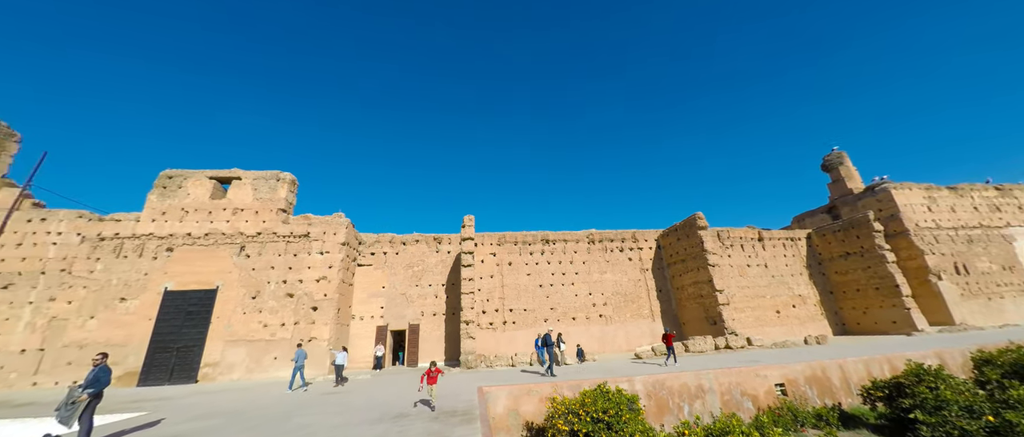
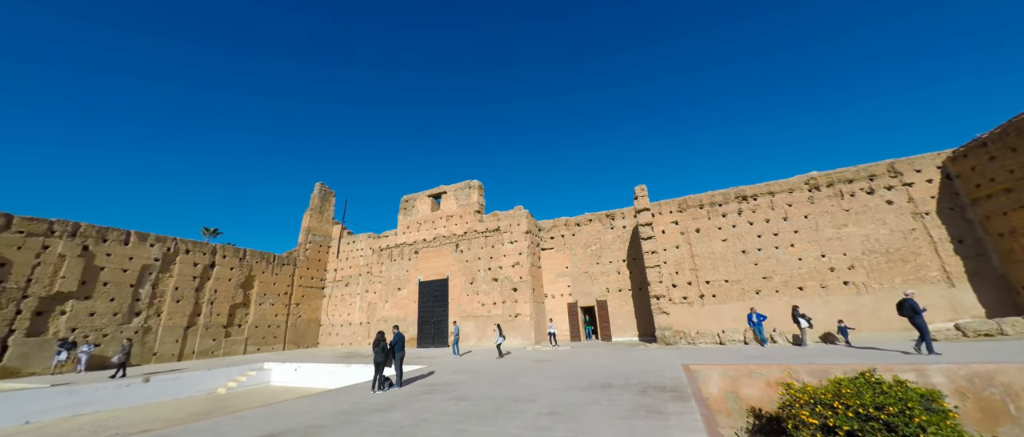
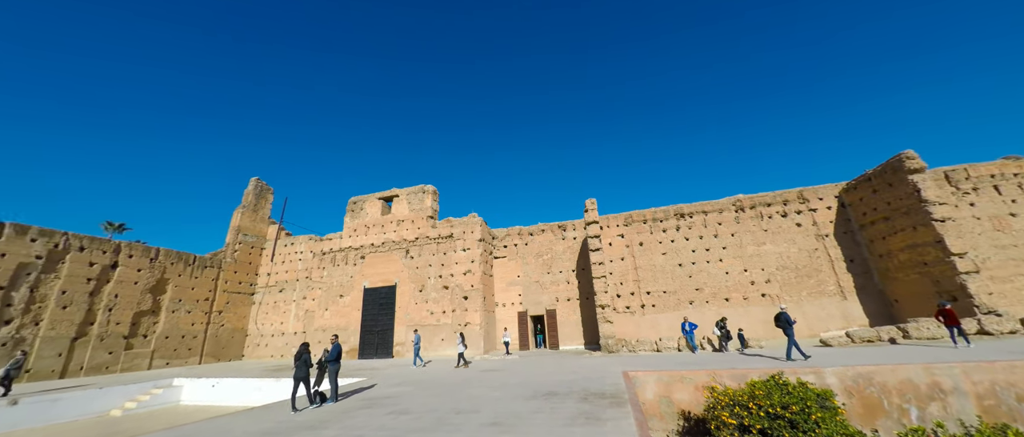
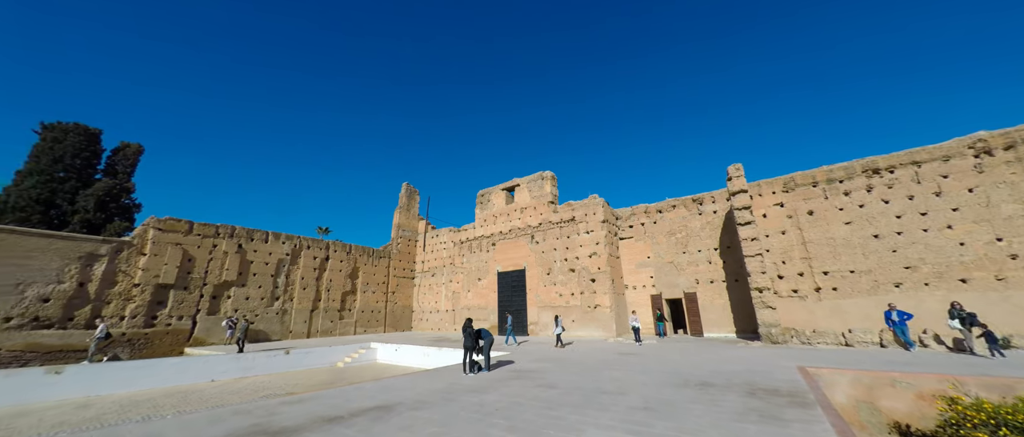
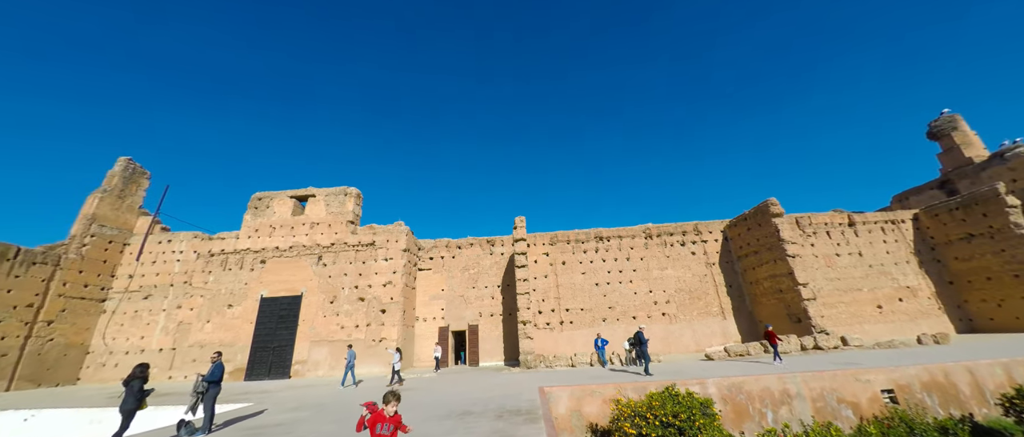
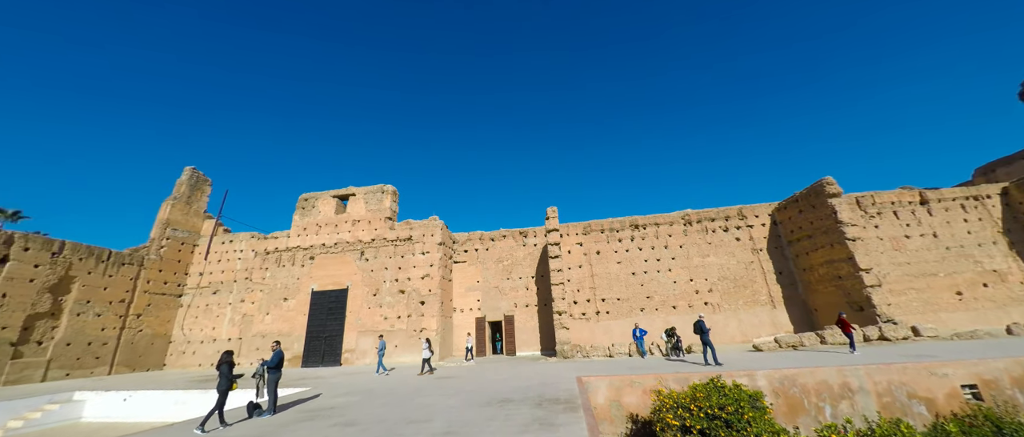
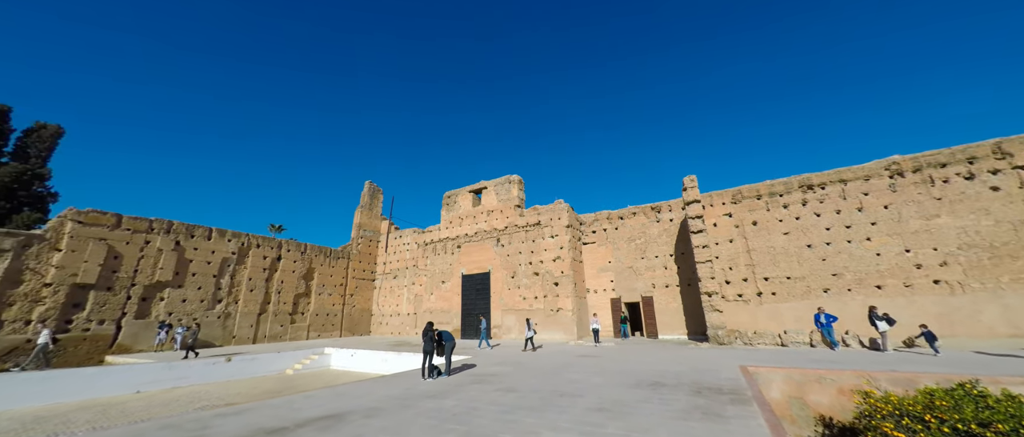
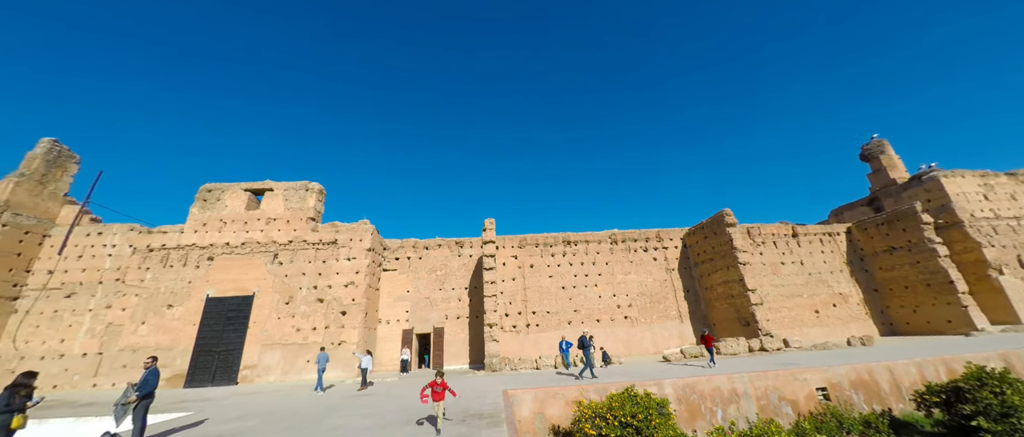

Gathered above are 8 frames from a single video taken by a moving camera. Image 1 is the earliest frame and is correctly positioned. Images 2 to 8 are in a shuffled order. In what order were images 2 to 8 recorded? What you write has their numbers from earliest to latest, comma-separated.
8, 5, 6, 3, 2, 7, 4
